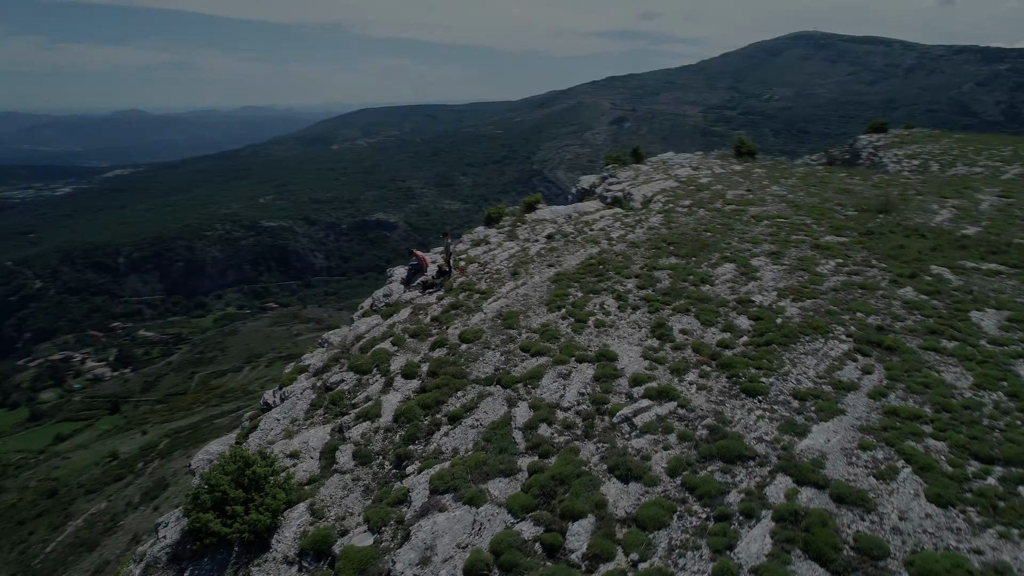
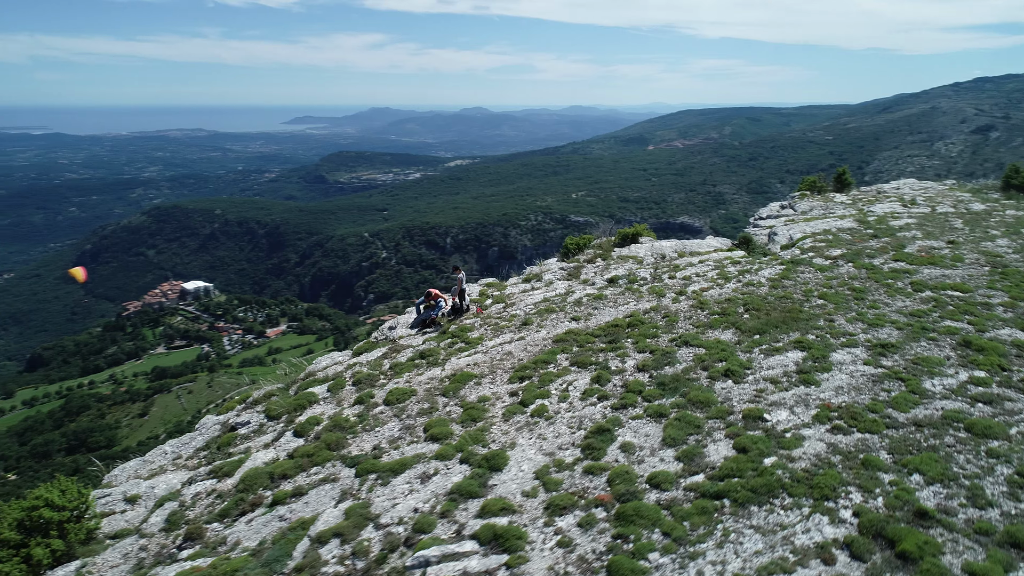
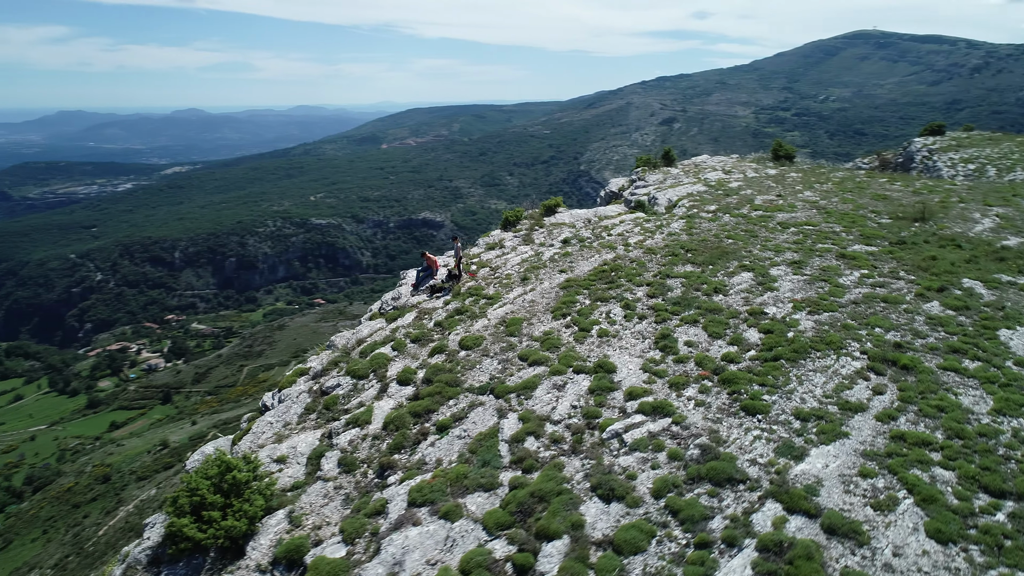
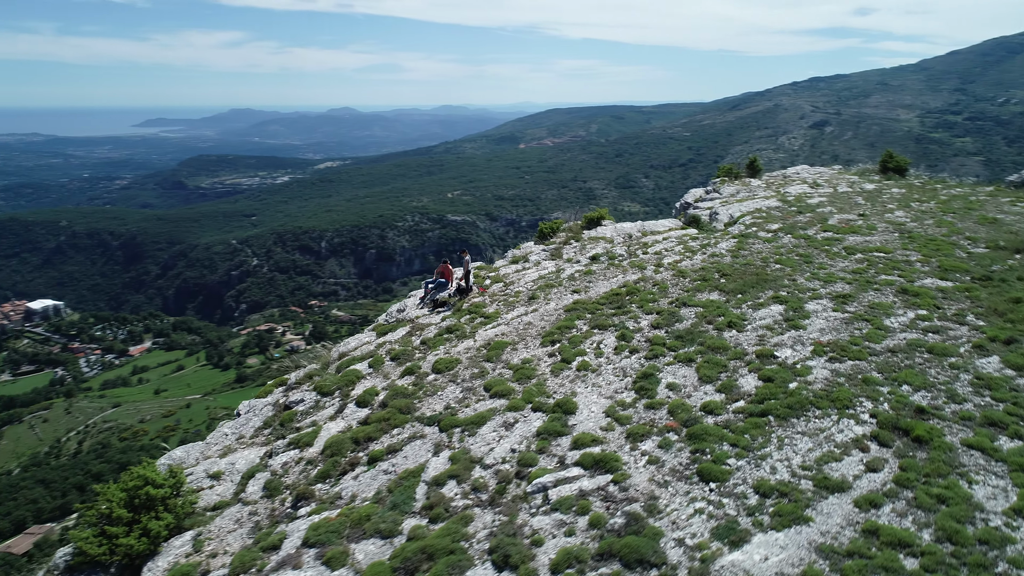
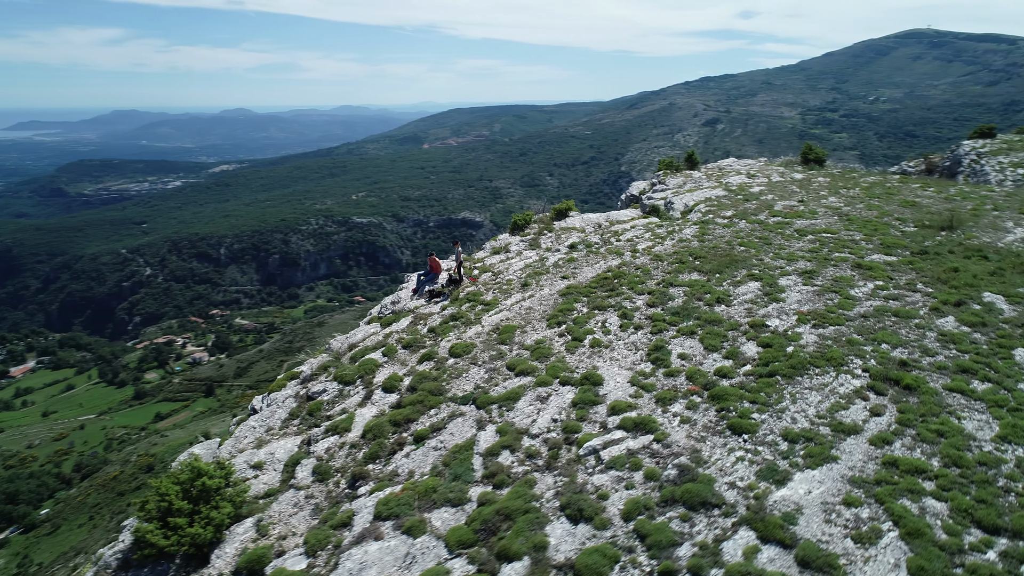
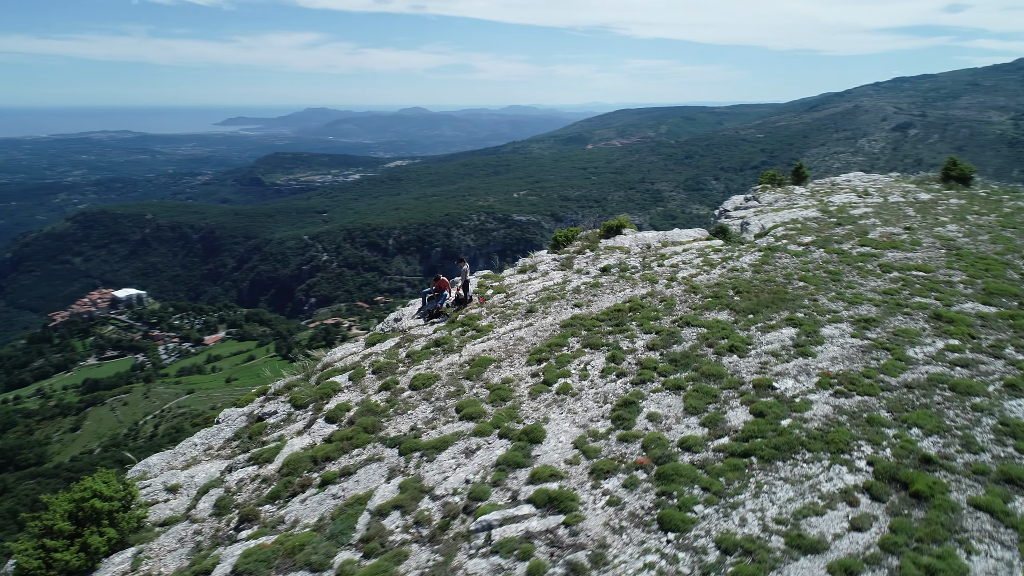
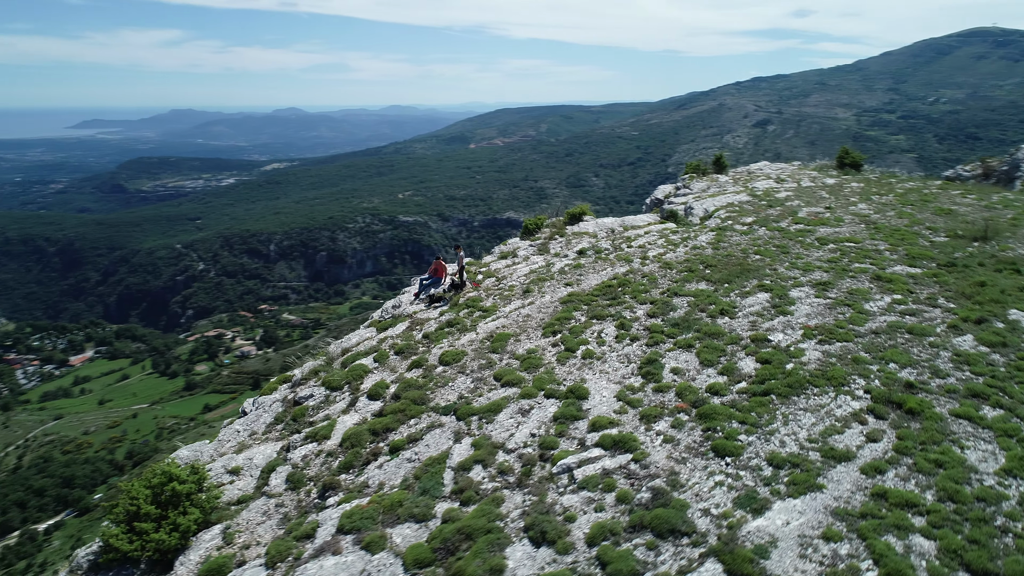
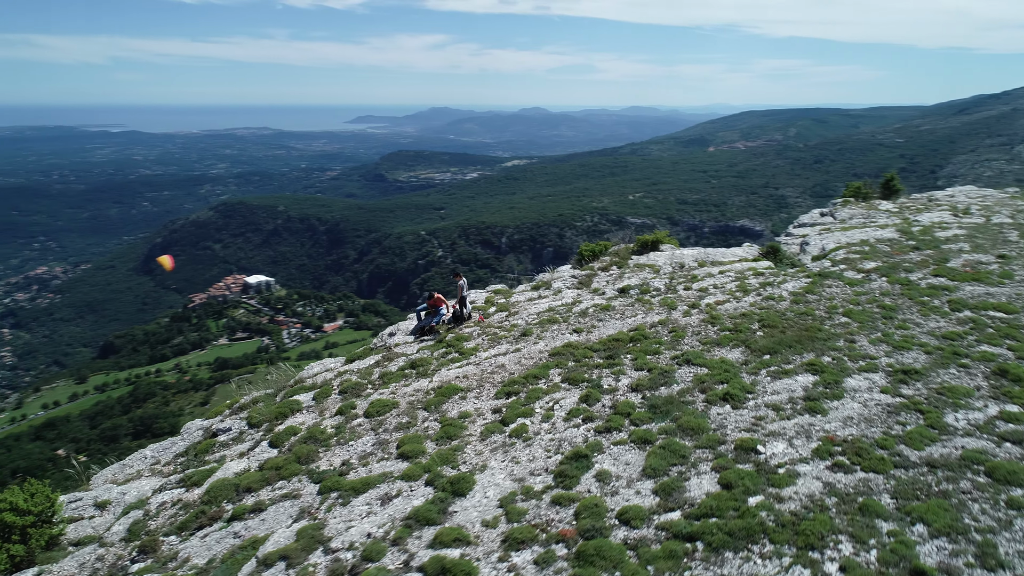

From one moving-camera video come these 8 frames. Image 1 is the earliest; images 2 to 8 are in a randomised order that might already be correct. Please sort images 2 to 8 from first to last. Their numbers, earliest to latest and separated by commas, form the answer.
3, 5, 7, 4, 6, 2, 8
